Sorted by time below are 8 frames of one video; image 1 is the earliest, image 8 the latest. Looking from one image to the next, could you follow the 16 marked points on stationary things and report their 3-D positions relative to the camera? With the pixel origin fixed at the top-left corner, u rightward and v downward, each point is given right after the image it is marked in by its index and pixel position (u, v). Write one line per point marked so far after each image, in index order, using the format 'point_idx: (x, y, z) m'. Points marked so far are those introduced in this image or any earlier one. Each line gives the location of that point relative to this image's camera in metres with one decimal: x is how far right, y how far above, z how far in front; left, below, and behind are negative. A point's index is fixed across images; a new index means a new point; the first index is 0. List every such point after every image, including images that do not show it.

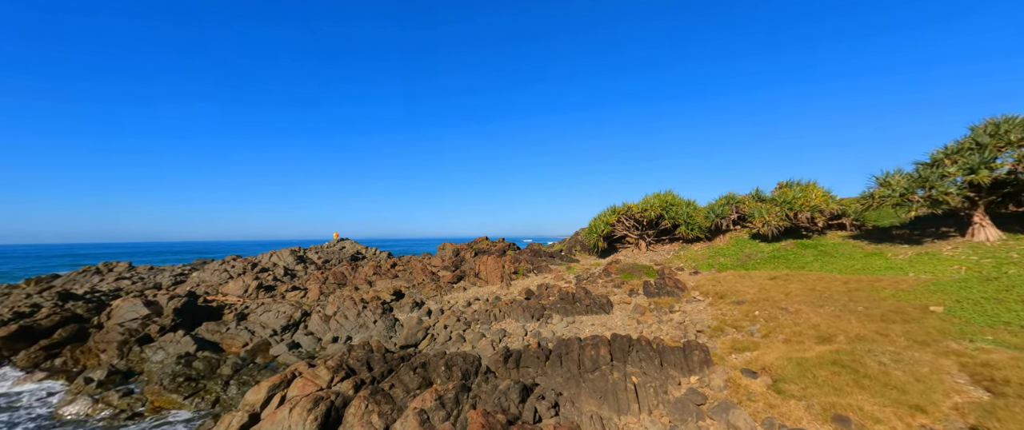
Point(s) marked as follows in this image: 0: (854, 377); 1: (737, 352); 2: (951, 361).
0: (+8.6, -4.1, +10.6) m
1: (+7.4, -4.3, +13.4) m
2: (+11.5, -3.8, +11.0) m
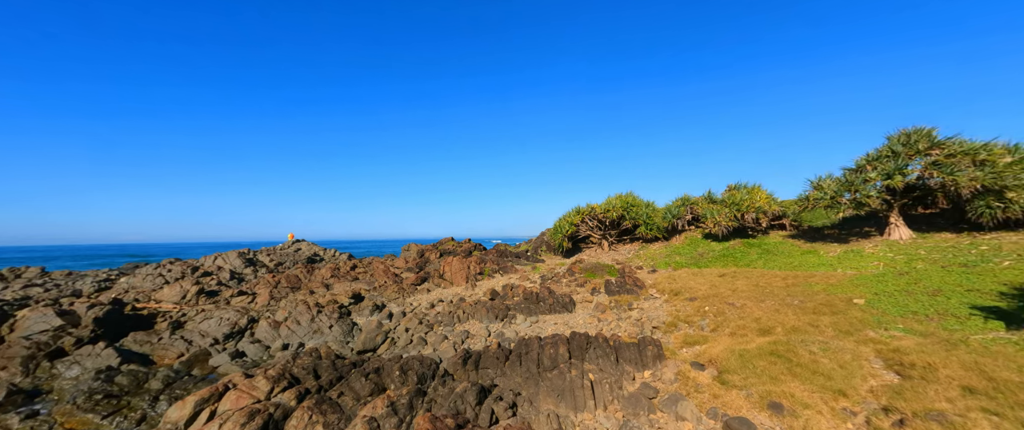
0: (+7.7, -4.2, +11.7) m
1: (+6.2, -4.4, +14.4) m
2: (+10.5, -3.9, +12.4) m
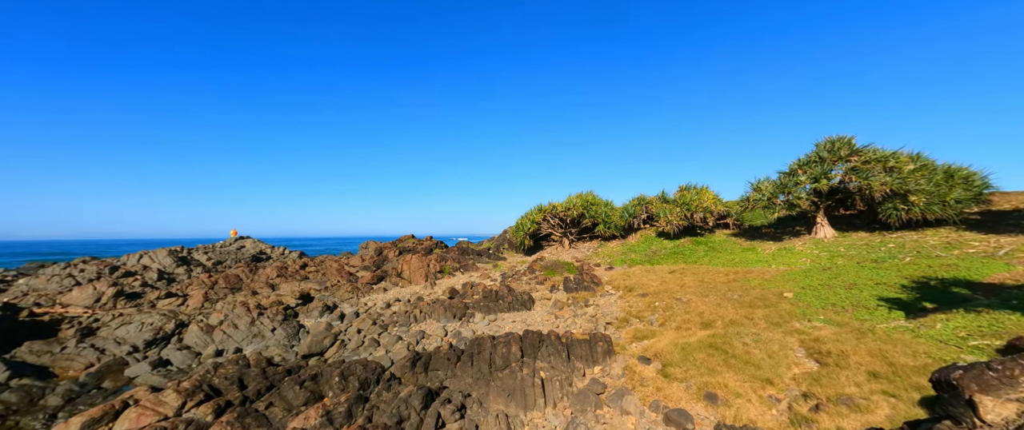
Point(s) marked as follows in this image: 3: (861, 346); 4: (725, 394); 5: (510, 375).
0: (+6.3, -4.3, +12.7) m
1: (+4.6, -4.5, +15.2) m
2: (+9.0, -3.9, +13.5) m
3: (+10.0, -3.7, +12.2) m
4: (+5.5, -4.7, +11.0) m
5: (-0.2, -4.6, +12.1) m
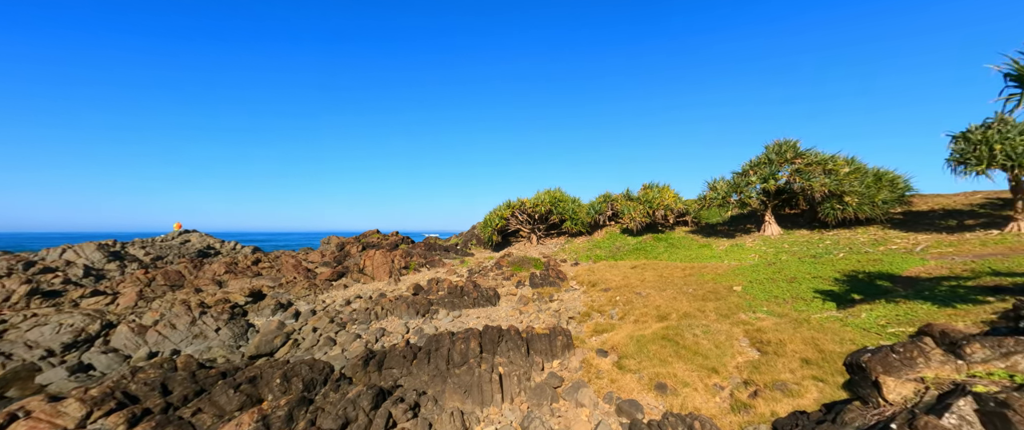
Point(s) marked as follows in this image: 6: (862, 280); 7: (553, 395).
0: (+5.1, -4.2, +13.4) m
1: (+3.2, -4.4, +15.7) m
2: (+7.7, -3.9, +14.4) m
3: (+8.8, -3.7, +13.2) m
4: (+4.4, -4.6, +11.6) m
5: (-1.4, -4.5, +12.3) m
6: (+16.5, -3.1, +20.1) m
7: (+1.1, -5.0, +11.8) m
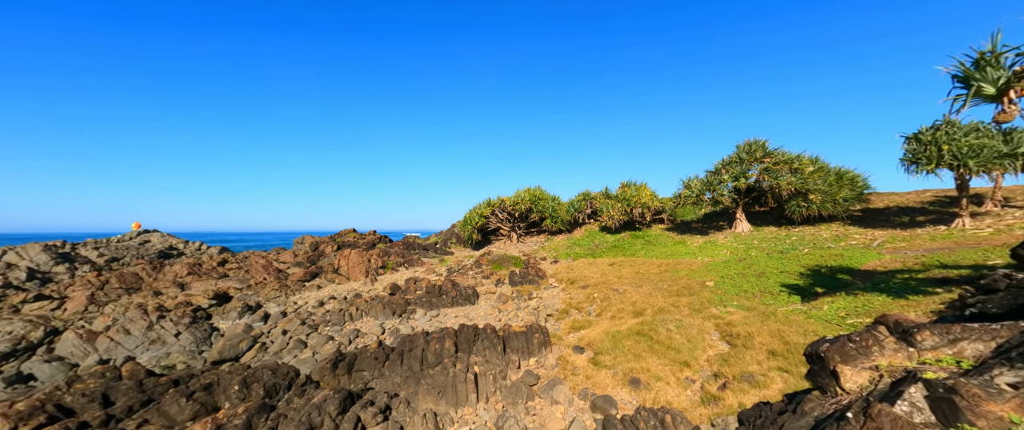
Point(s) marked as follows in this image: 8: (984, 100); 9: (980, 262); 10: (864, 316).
0: (+4.4, -4.2, +13.6) m
1: (+2.3, -4.4, +15.9) m
2: (+6.9, -3.8, +14.8) m
3: (+8.1, -3.6, +13.6) m
4: (+3.8, -4.6, +11.9) m
5: (-2.0, -4.5, +12.3) m
6: (+15.4, -2.9, +20.9) m
7: (+0.4, -4.9, +11.9) m
8: (+10.1, +2.5, +9.1) m
9: (+20.5, -2.1, +18.7) m
10: (+11.0, -3.2, +13.3) m
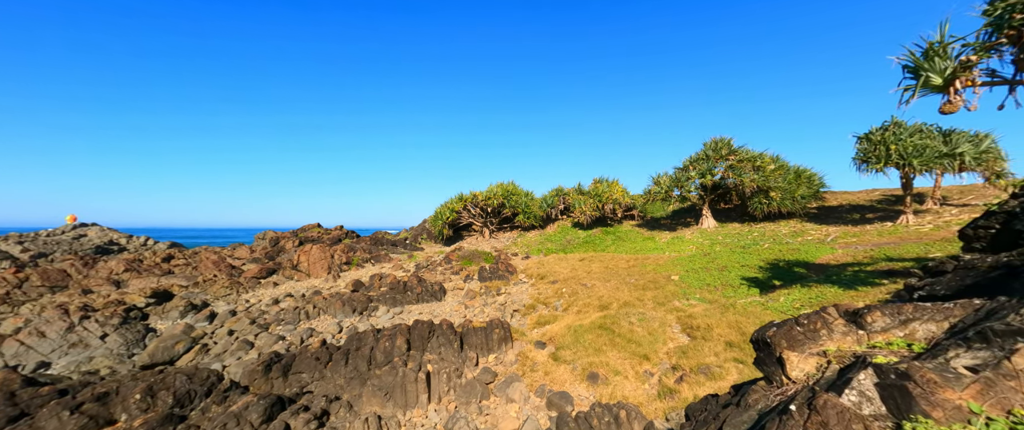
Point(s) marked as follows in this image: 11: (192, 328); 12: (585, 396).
0: (+3.0, -3.9, +13.4) m
1: (+0.9, -4.1, +15.5) m
2: (+5.5, -3.6, +14.7) m
3: (+6.8, -3.4, +13.6) m
4: (+2.6, -4.4, +11.6) m
5: (-3.3, -4.2, +11.6) m
6: (+13.7, -2.7, +21.3) m
7: (-0.8, -4.7, +11.4) m
8: (+9.1, +2.7, +9.2) m
9: (+18.8, -1.8, +19.4) m
10: (+9.7, -2.9, +13.5) m
11: (-14.2, -5.0, +18.8) m
12: (+1.9, -4.7, +10.9) m
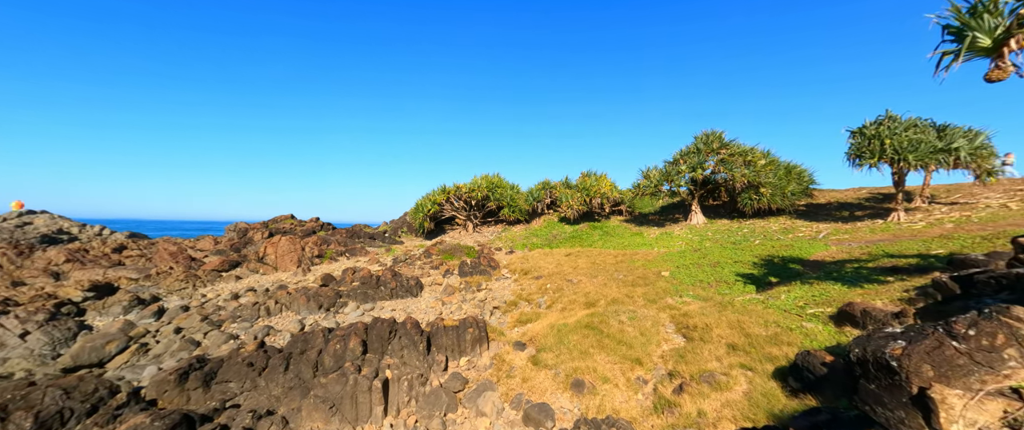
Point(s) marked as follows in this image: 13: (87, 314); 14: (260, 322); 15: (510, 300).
0: (+2.3, -3.5, +11.9) m
1: (+0.1, -3.7, +13.9) m
2: (+4.8, -3.2, +13.3) m
3: (+6.1, -3.0, +12.2) m
4: (+1.9, -4.0, +10.1) m
5: (-3.9, -3.8, +9.9) m
6: (+12.7, -2.3, +20.2) m
7: (-1.4, -4.3, +9.8) m
8: (+8.6, +3.0, +7.8) m
9: (+18.0, -1.6, +18.4) m
10: (+9.0, -2.6, +12.2) m
11: (-15.0, -4.4, +16.8) m
12: (+1.3, -4.3, +9.4) m
13: (-18.3, -4.3, +18.3) m
14: (-11.2, -4.8, +18.9) m
15: (-0.3, -4.0, +20.0) m
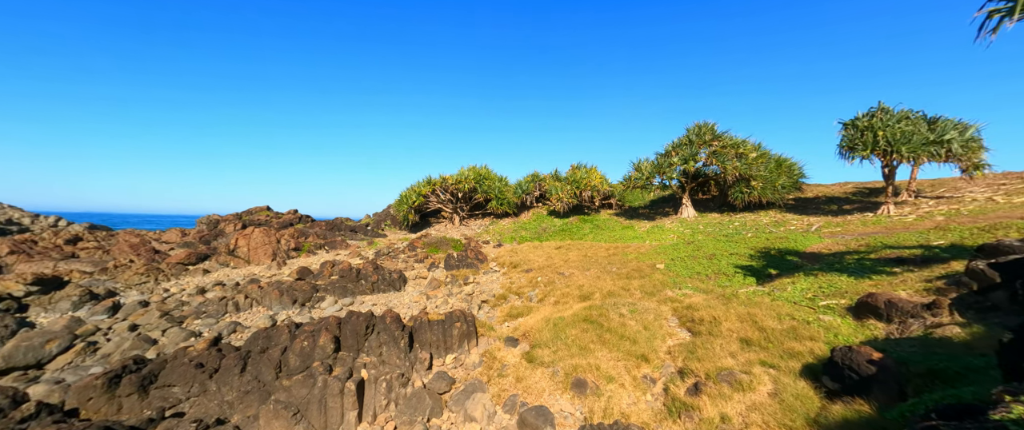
0: (+2.1, -3.1, +10.8) m
1: (-0.2, -3.2, +12.8) m
2: (+4.5, -2.8, +12.3) m
3: (+5.8, -2.6, +11.3) m
4: (+1.8, -3.5, +9.0) m
5: (-4.1, -3.3, +8.7) m
6: (+12.2, -1.9, +19.5) m
7: (-1.6, -3.8, +8.6) m
8: (+8.6, +3.4, +7.0) m
9: (+17.5, -1.2, +17.9) m
10: (+8.8, -2.2, +11.4) m
11: (-15.4, -3.8, +15.1) m
12: (+1.2, -3.9, +8.3) m
13: (-18.7, -3.7, +16.6) m
14: (-11.7, -4.2, +17.4) m
15: (-0.8, -3.5, +18.8) m
